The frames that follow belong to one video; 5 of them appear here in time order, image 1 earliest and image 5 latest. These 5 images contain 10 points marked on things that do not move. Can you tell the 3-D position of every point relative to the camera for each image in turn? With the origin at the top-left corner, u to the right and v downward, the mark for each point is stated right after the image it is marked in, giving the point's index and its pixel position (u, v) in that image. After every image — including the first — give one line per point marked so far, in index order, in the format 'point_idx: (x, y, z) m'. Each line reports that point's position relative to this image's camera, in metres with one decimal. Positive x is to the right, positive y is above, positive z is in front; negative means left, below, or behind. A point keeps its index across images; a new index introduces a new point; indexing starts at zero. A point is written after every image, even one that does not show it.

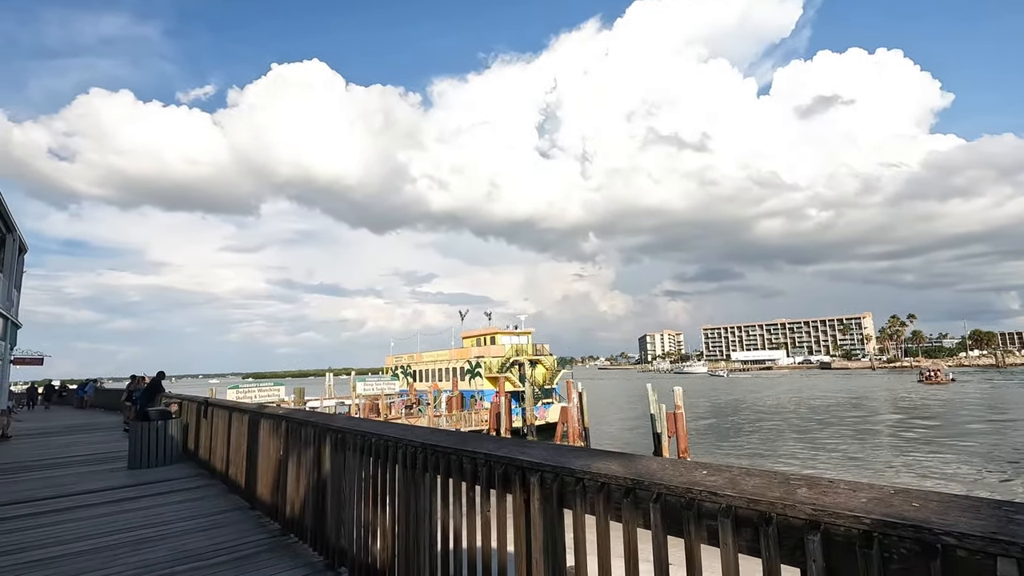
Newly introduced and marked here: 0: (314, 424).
0: (-1.5, -1.0, +4.1) m
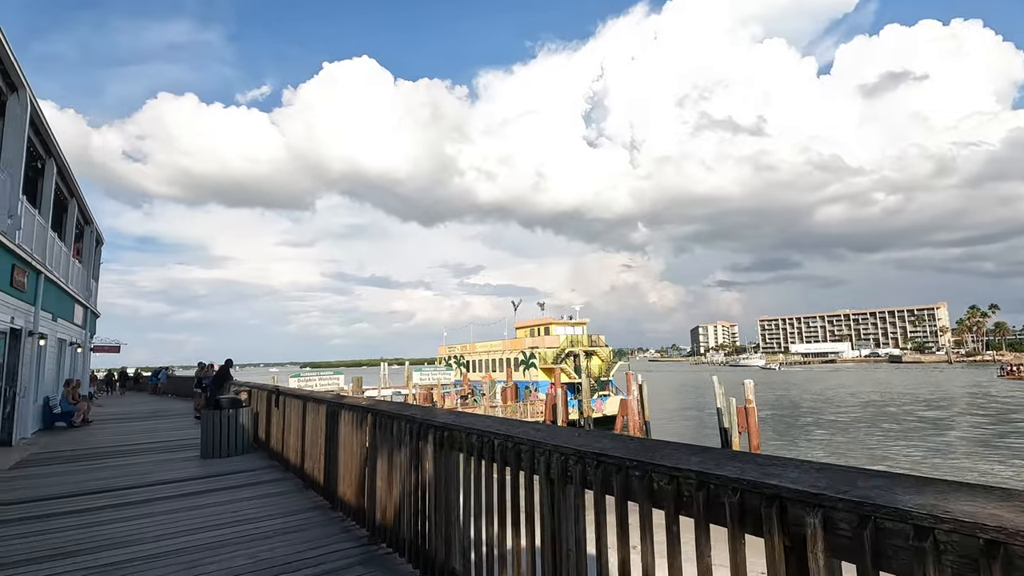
0: (-0.7, -0.9, +3.5) m
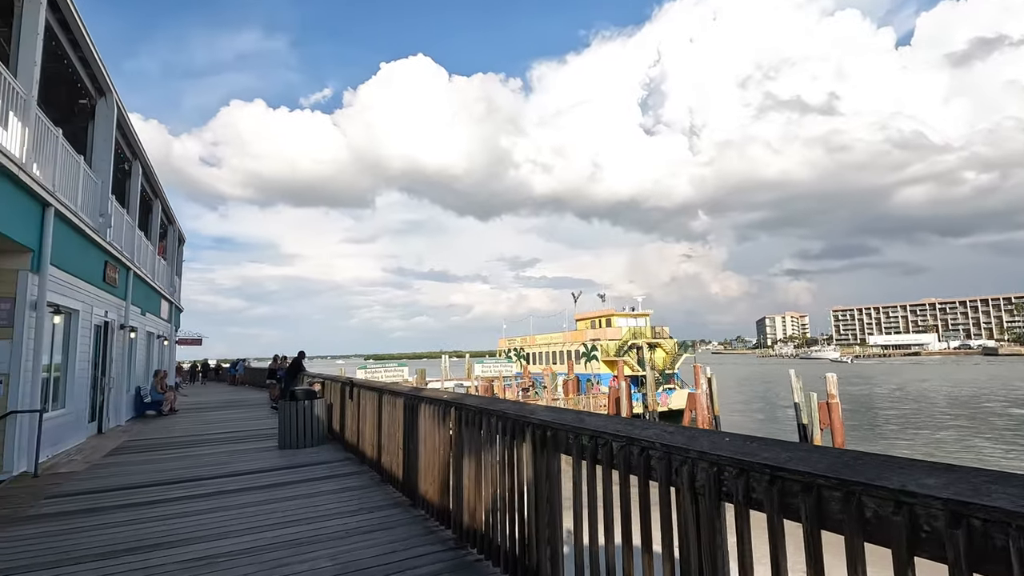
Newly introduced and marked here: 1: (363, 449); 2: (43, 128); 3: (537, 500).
0: (-0.1, -0.8, +3.2) m
1: (-1.8, -2.0, +6.6) m
2: (-6.5, +2.2, +7.4) m
3: (+0.1, -1.1, +2.8) m
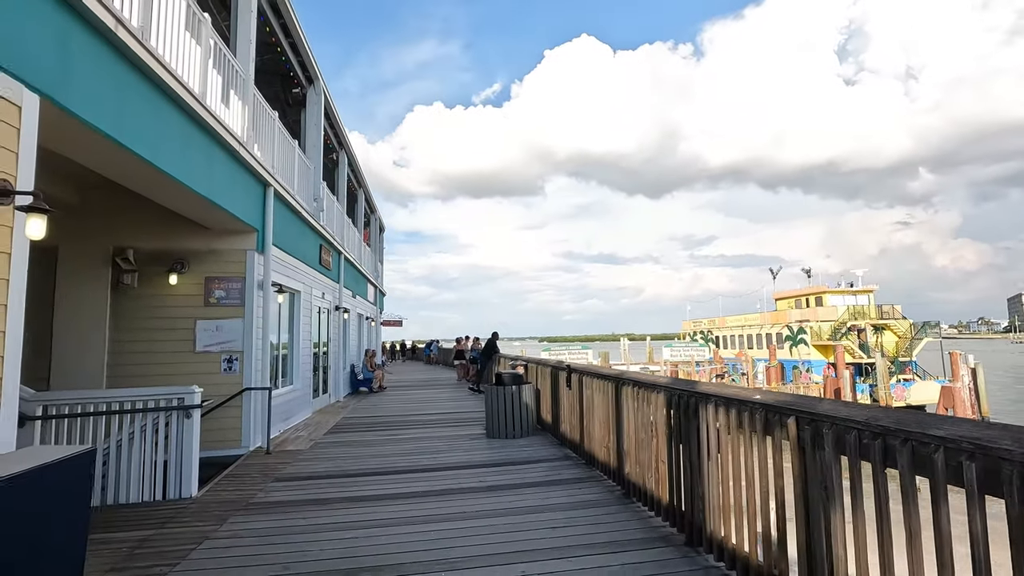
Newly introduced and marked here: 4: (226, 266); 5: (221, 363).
0: (+1.4, -0.5, +1.6) m
1: (+0.8, -1.6, +5.4) m
2: (-3.5, +2.5, +7.5) m
3: (+1.5, -0.9, +1.2) m
4: (-3.7, +0.3, +6.9) m
5: (-3.7, -1.0, +6.8) m
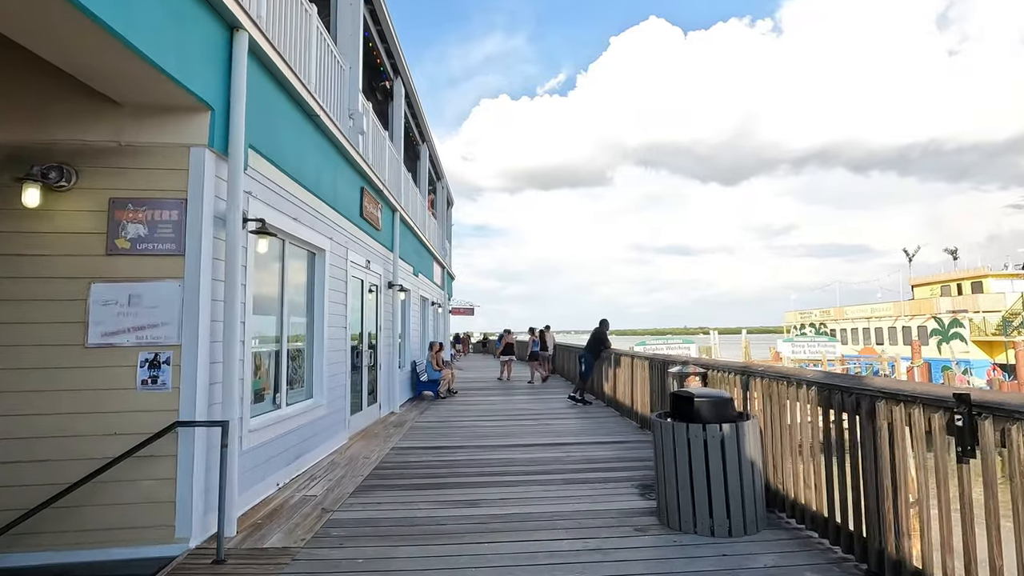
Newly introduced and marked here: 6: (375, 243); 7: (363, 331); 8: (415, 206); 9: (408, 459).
0: (+2.0, -0.1, -2.4) m
1: (+1.9, -1.2, +1.5) m
2: (-2.1, +2.9, +4.0) m
3: (+2.1, -0.5, -2.8) m
4: (-2.4, +0.7, +3.5) m
5: (-2.4, -0.5, +3.4) m
6: (-2.1, +0.7, +8.2) m
7: (-2.1, -0.6, +7.7) m
8: (-2.2, +1.8, +12.0) m
9: (-1.1, -1.8, +5.8) m
